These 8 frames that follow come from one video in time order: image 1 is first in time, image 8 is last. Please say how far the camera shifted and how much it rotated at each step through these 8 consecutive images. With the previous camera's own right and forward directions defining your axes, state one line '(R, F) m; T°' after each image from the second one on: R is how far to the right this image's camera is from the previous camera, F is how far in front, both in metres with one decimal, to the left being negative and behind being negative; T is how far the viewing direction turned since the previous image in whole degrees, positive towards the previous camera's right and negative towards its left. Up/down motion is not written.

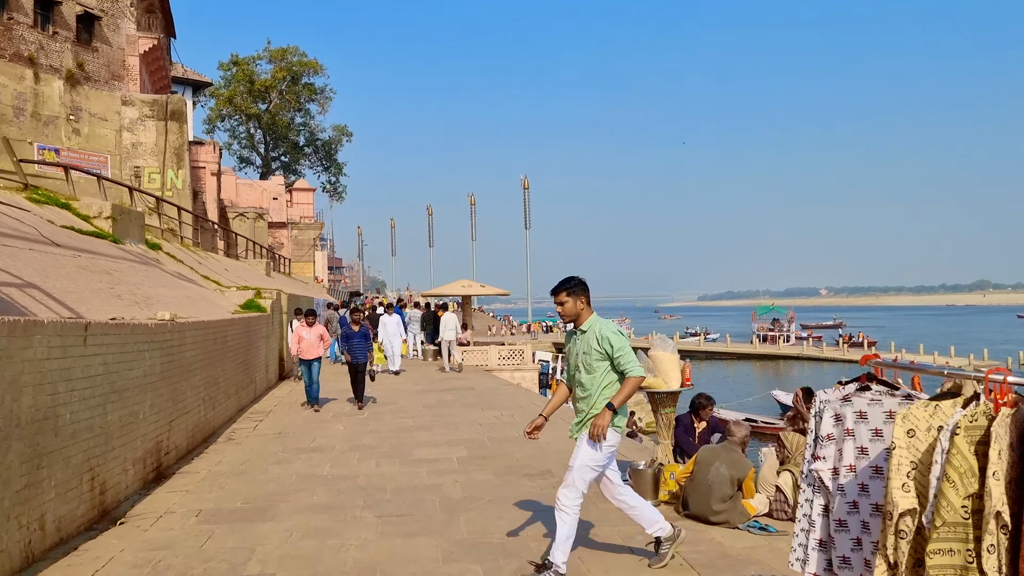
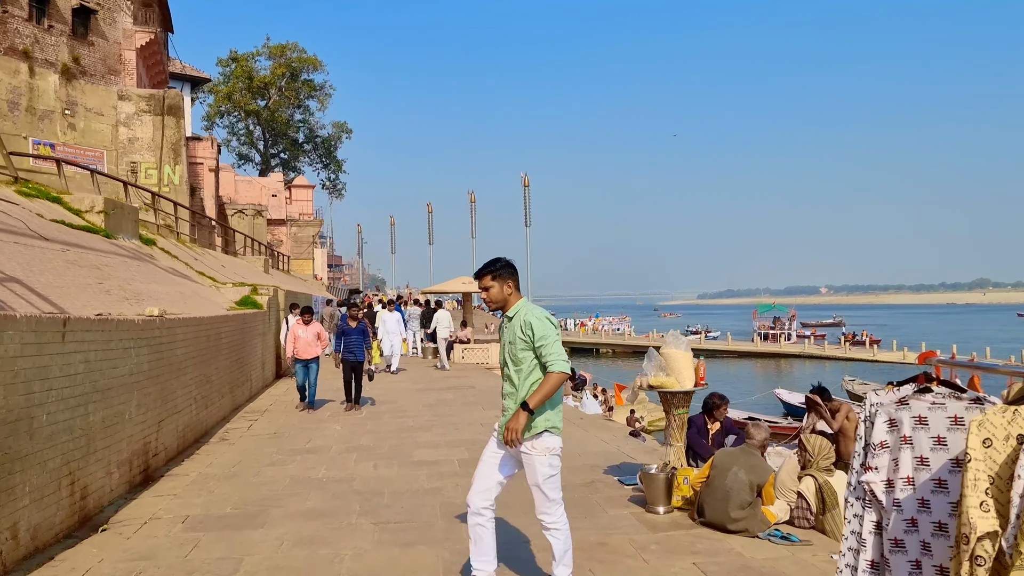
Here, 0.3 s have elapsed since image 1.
(0.0, +0.3) m; 0°
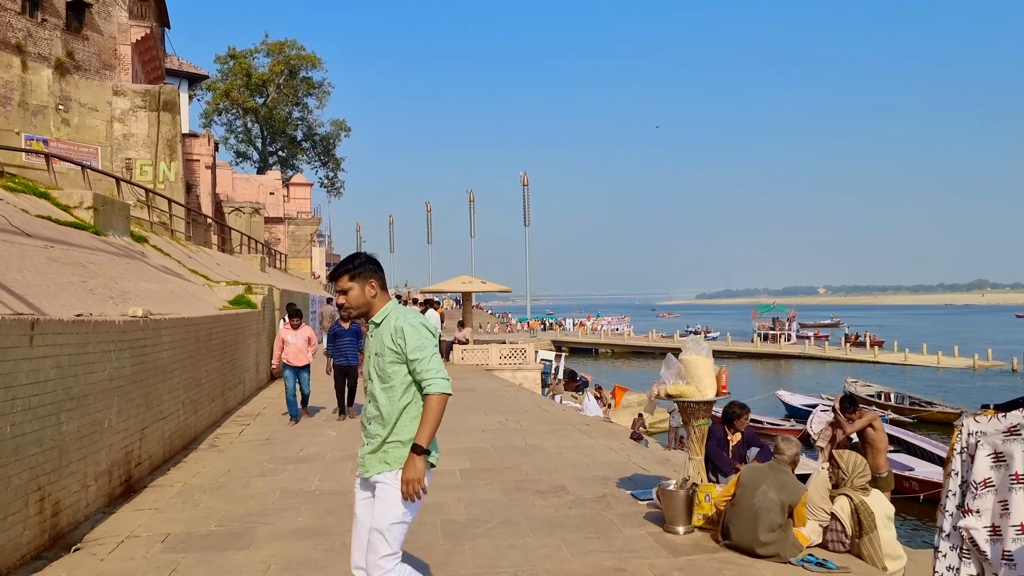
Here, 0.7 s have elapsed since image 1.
(-0.1, +0.4) m; 0°
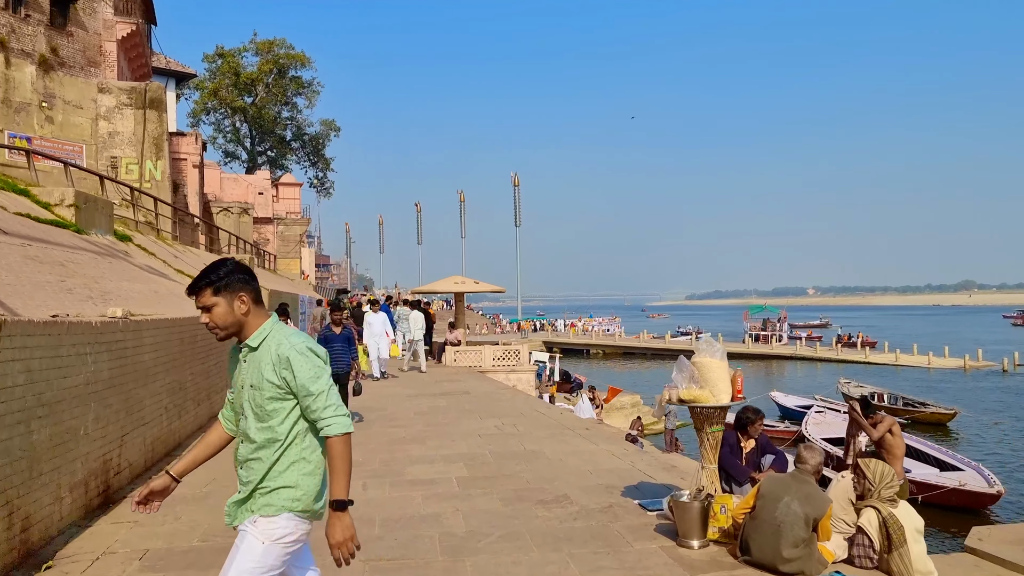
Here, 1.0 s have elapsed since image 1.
(-0.1, +0.3) m; +1°
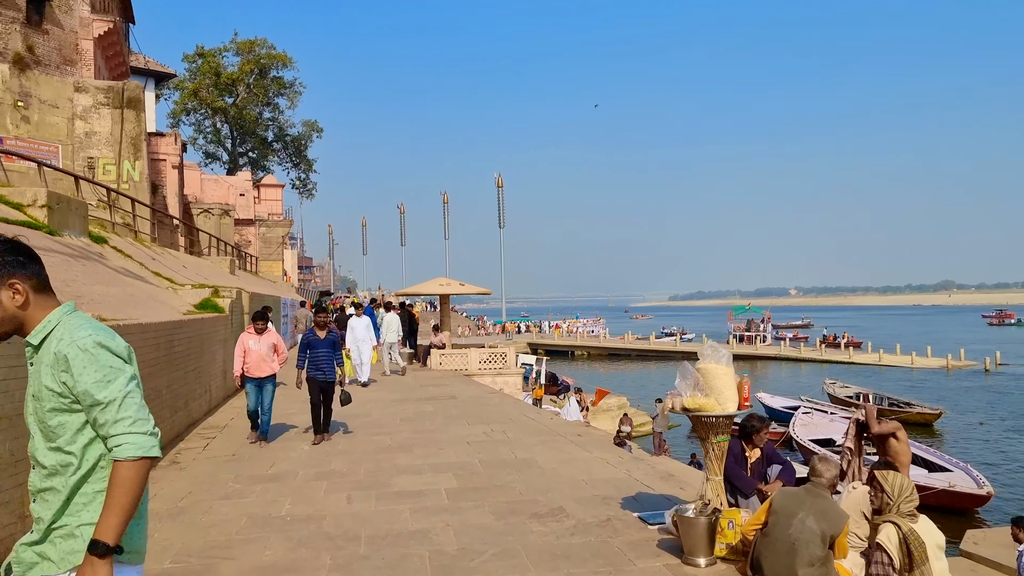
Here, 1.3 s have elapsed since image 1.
(-0.1, +0.3) m; +1°
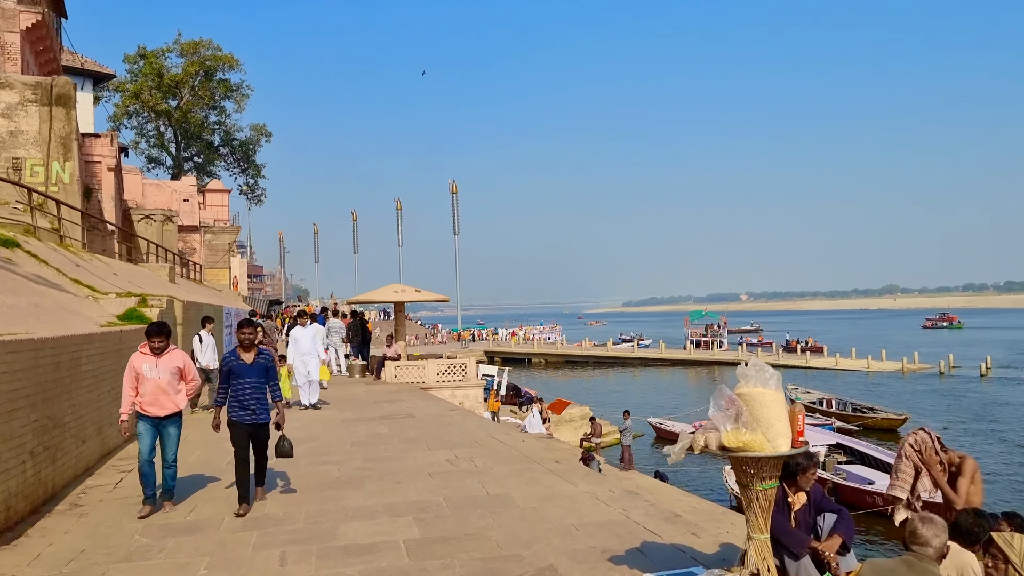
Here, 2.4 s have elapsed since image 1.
(-0.1, +1.2) m; +3°
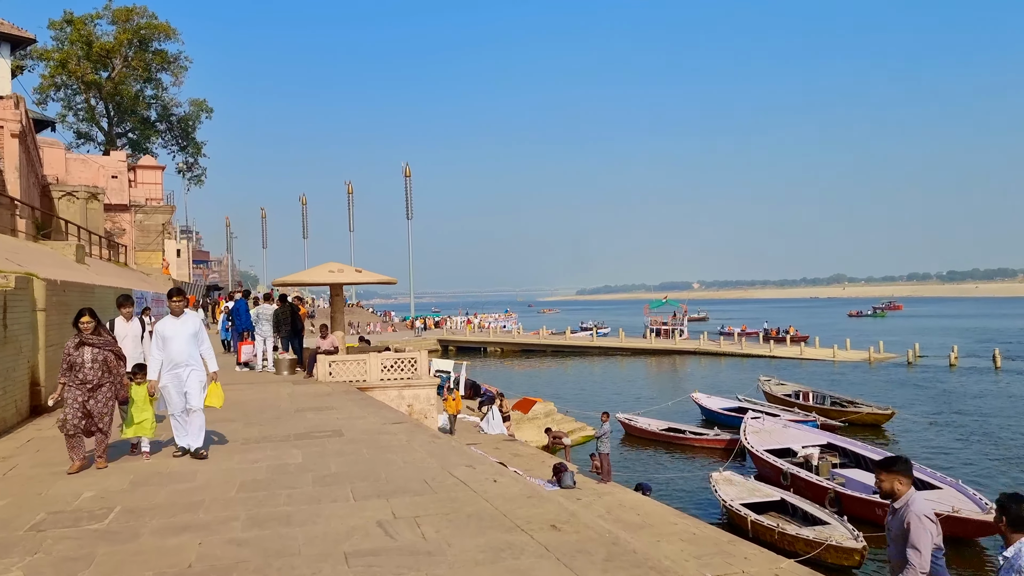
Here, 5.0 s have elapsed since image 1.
(-0.1, +2.9) m; +3°
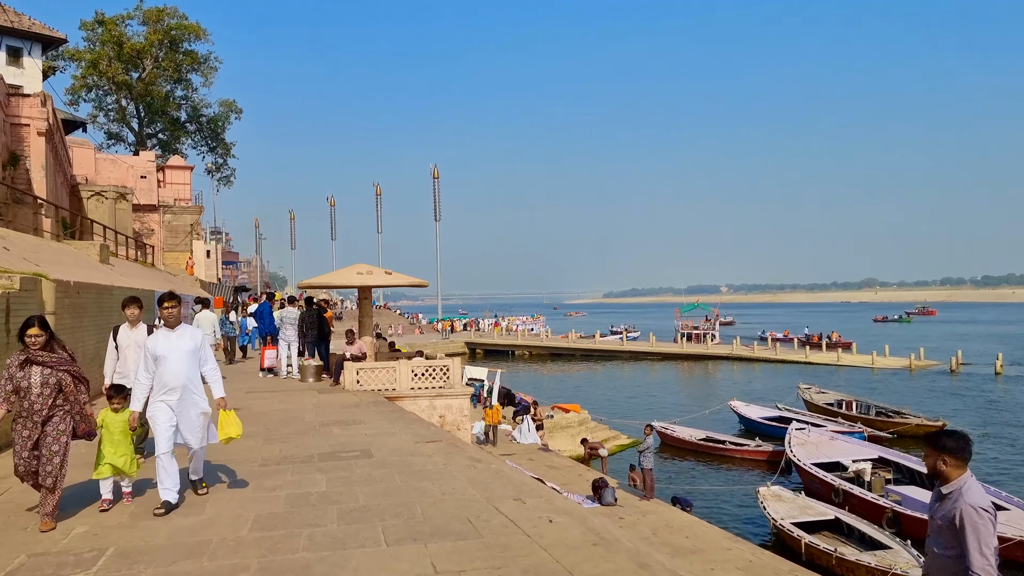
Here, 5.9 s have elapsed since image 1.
(-0.2, +0.9) m; -2°
